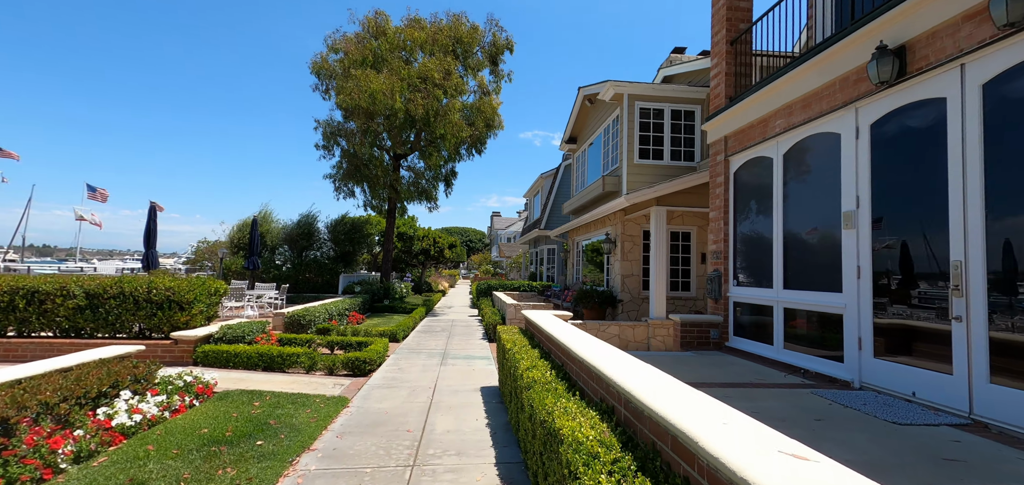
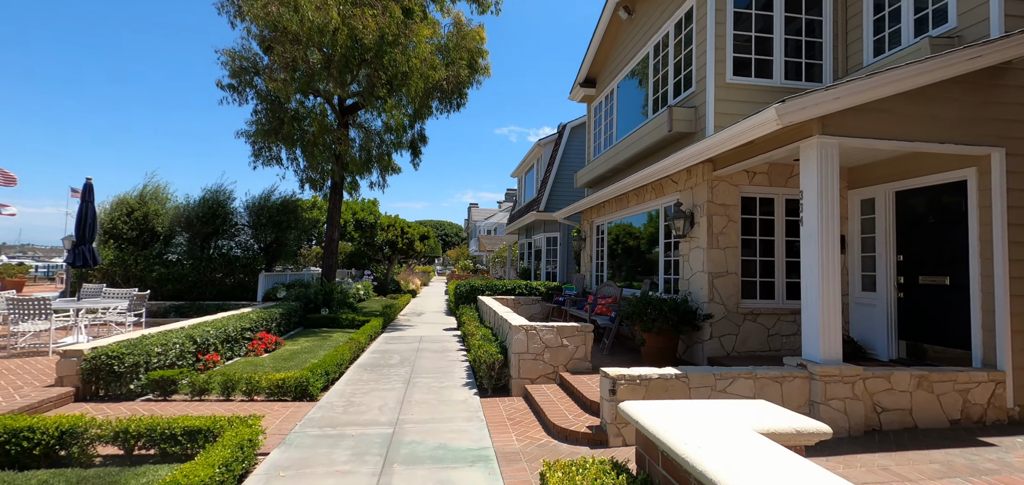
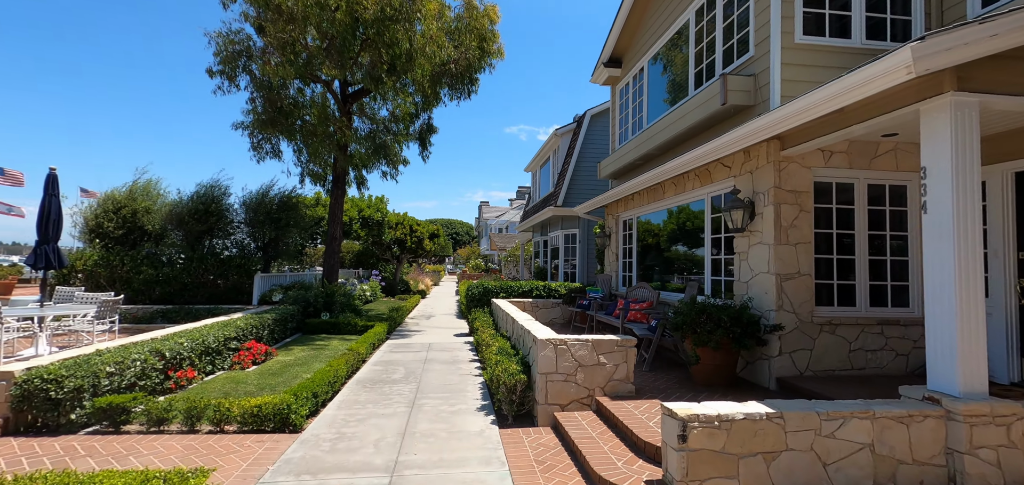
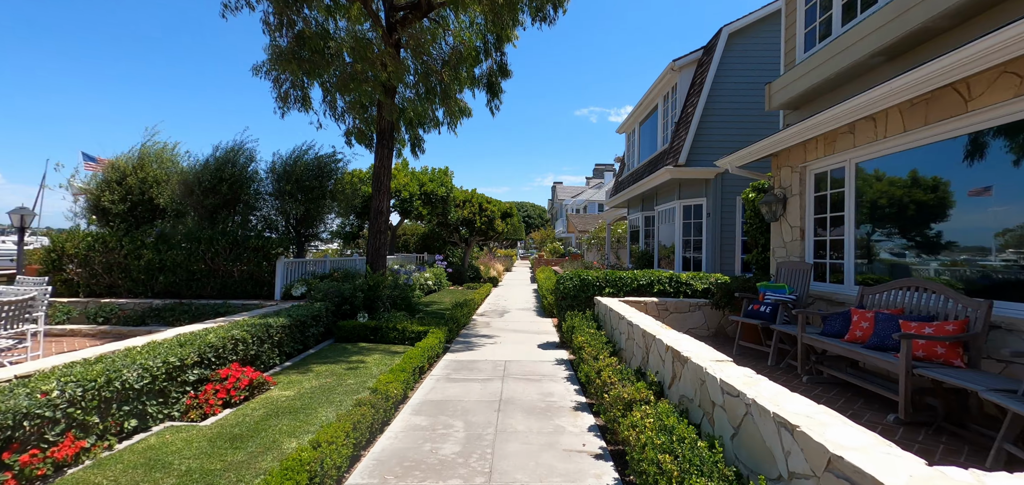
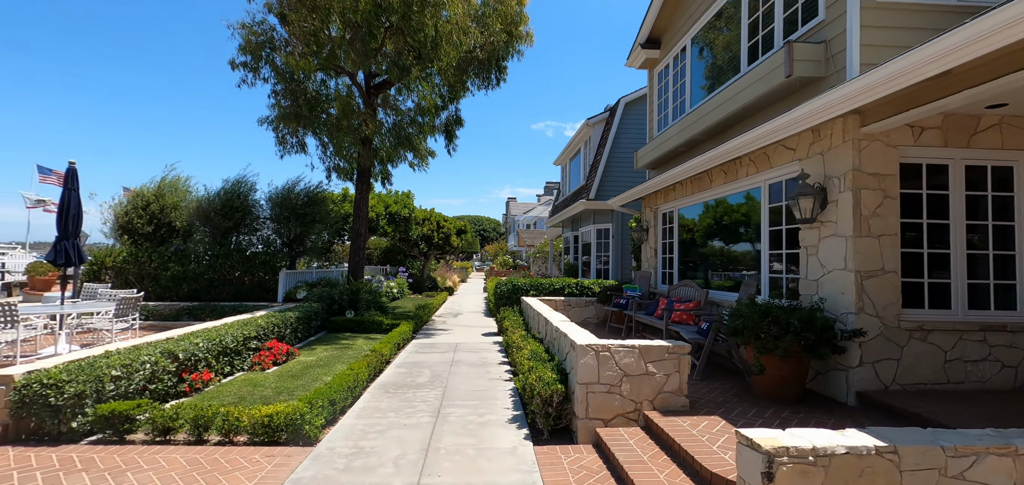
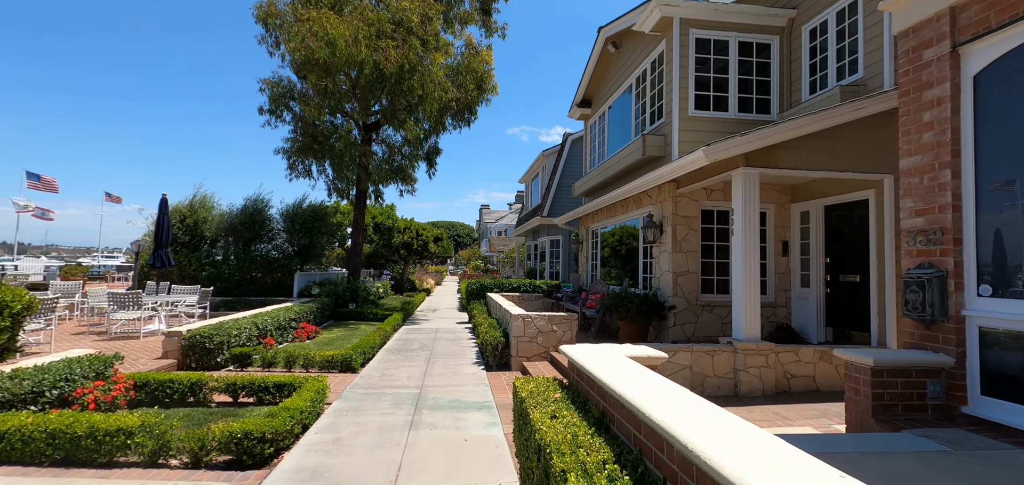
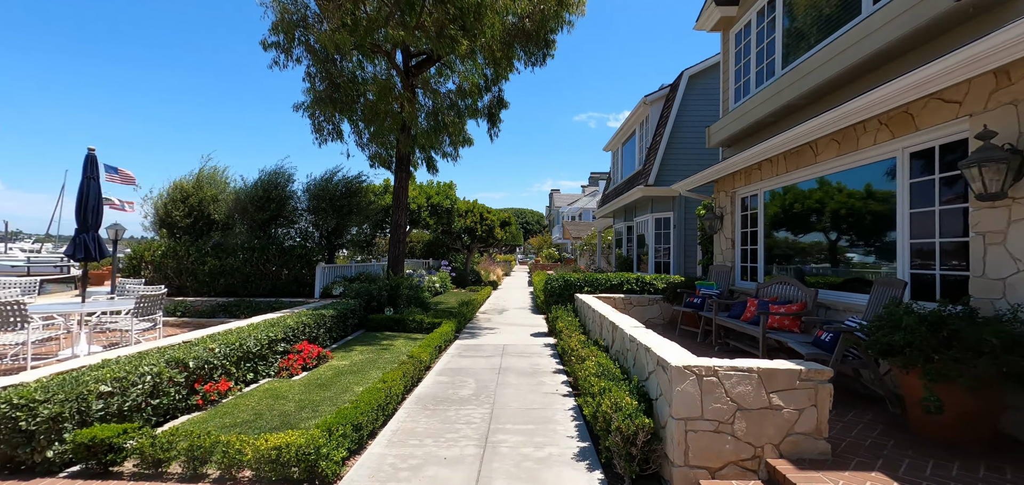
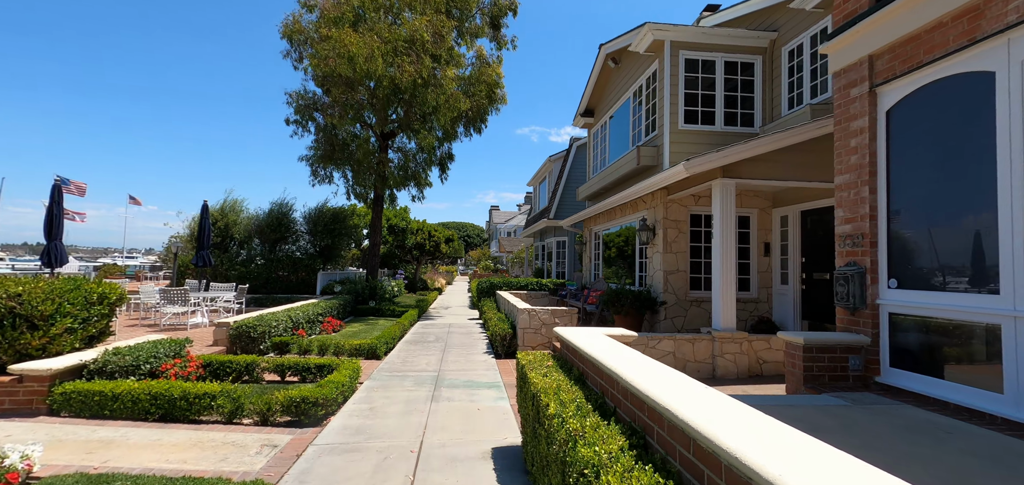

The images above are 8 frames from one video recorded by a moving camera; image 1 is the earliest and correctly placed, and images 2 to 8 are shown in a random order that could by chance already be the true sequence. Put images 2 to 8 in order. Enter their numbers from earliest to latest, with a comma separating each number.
8, 6, 2, 3, 5, 7, 4
